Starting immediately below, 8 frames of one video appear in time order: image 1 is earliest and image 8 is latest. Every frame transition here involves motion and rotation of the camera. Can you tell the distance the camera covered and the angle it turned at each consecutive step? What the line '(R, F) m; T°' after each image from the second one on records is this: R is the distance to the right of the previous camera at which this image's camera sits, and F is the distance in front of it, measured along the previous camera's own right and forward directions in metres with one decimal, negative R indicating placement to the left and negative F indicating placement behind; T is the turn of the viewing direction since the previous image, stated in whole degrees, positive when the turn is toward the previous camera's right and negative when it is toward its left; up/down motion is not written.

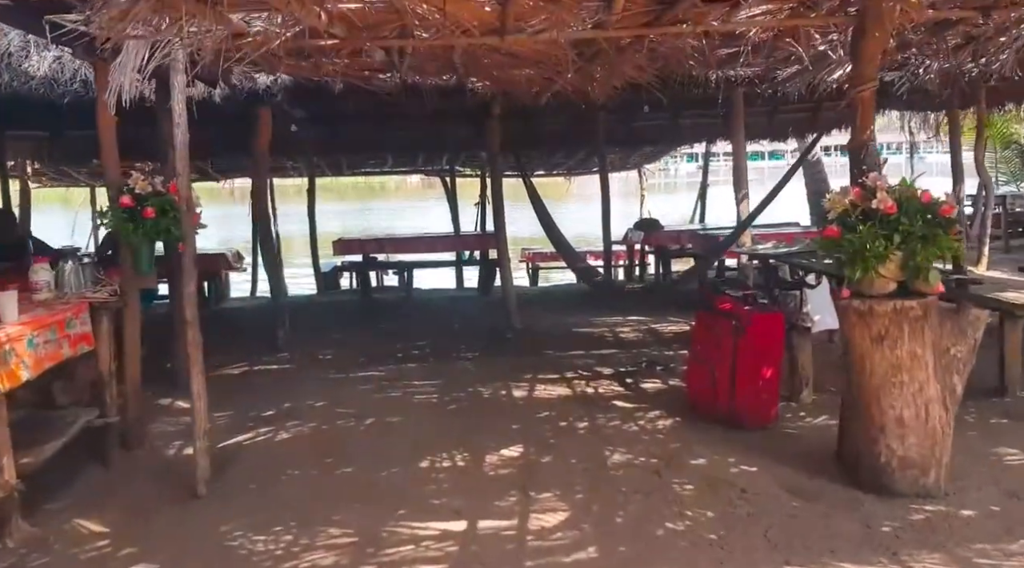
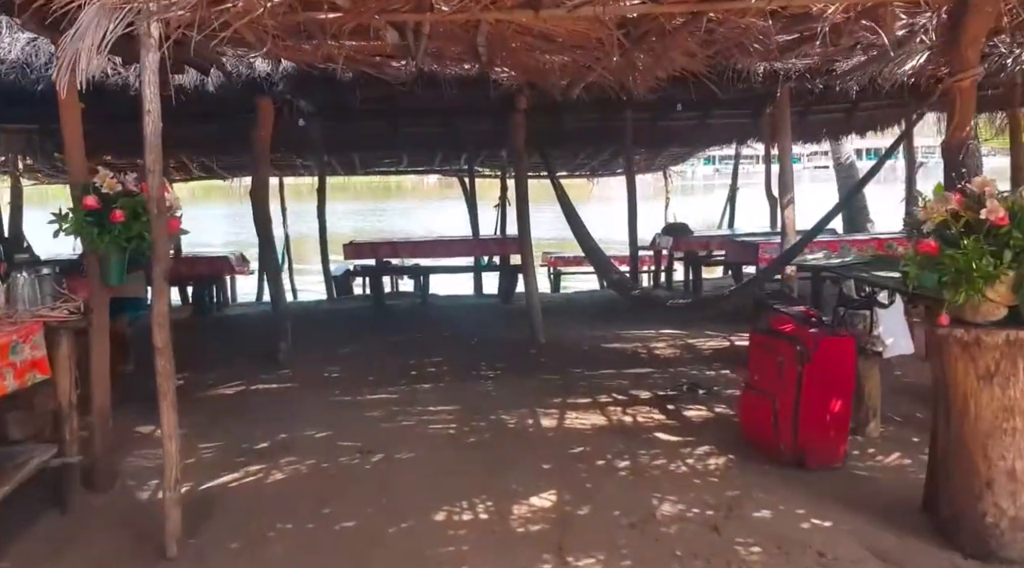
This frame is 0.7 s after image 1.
(-0.1, +0.5) m; -1°
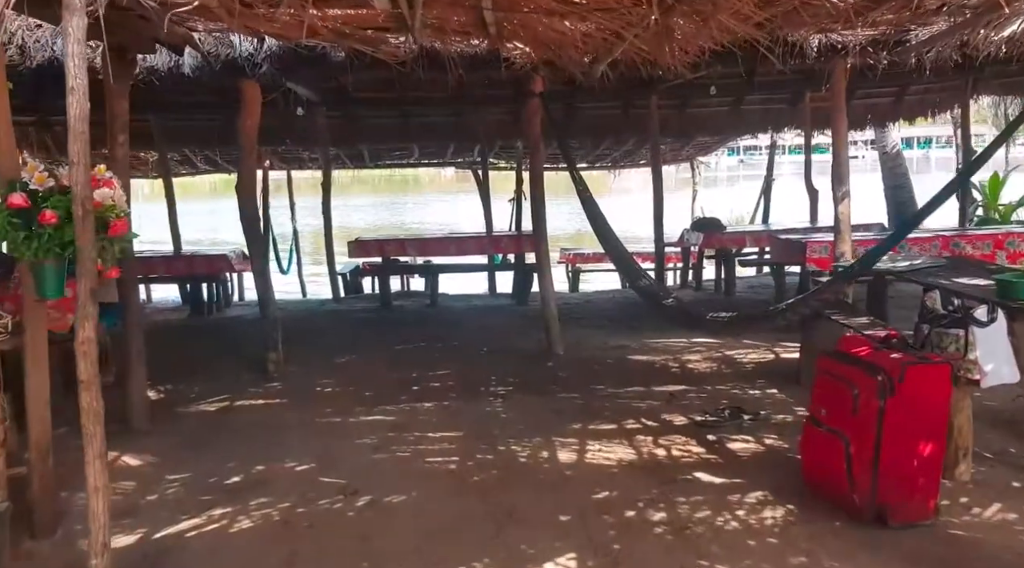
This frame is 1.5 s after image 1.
(0.0, +0.6) m; -1°
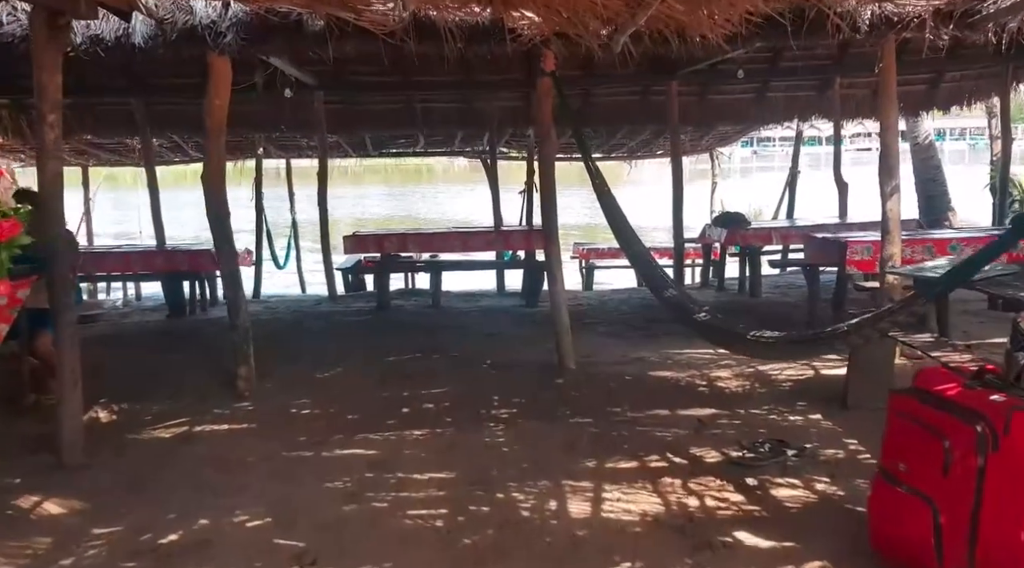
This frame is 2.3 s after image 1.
(0.0, +0.5) m; -1°
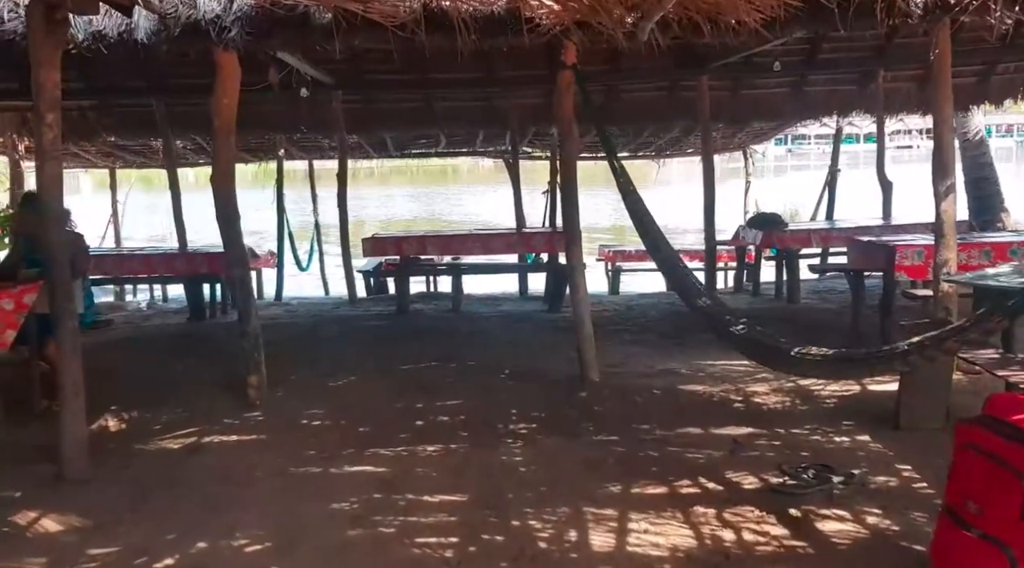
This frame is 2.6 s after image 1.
(0.0, +0.2) m; -2°
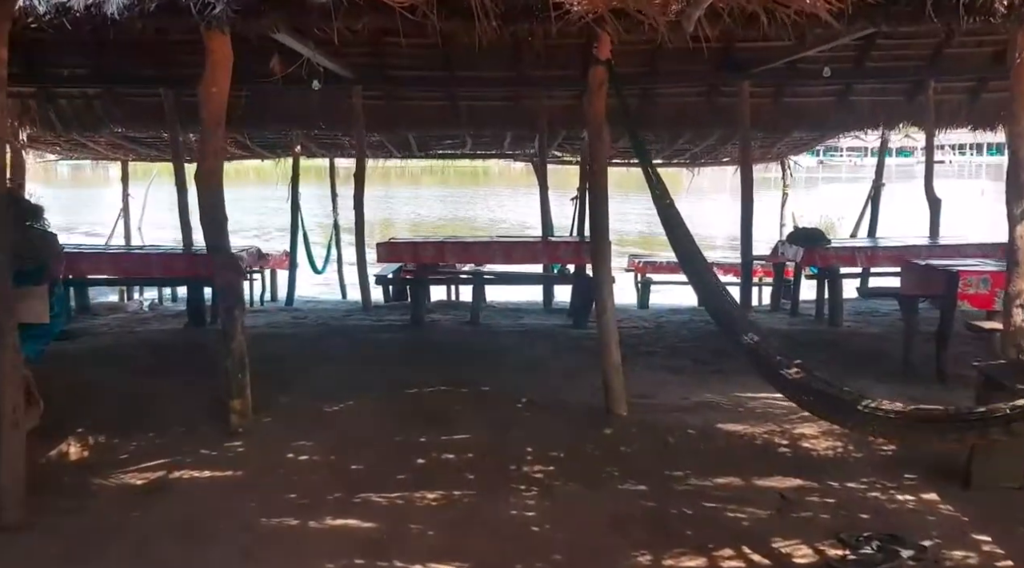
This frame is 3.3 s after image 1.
(0.0, +0.4) m; -2°
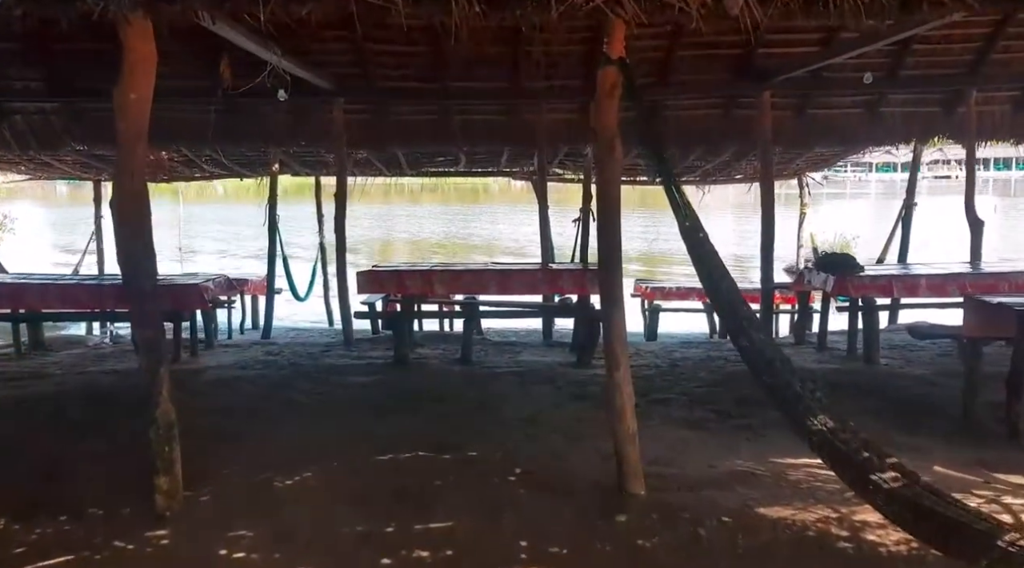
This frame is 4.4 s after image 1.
(0.0, +0.6) m; 0°
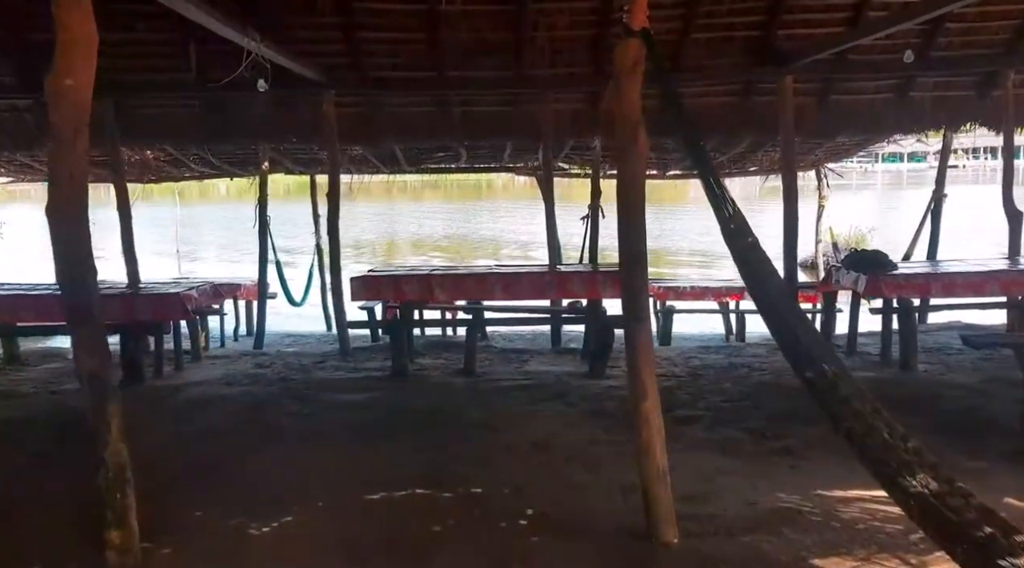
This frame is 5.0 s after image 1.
(0.0, +0.4) m; 0°
